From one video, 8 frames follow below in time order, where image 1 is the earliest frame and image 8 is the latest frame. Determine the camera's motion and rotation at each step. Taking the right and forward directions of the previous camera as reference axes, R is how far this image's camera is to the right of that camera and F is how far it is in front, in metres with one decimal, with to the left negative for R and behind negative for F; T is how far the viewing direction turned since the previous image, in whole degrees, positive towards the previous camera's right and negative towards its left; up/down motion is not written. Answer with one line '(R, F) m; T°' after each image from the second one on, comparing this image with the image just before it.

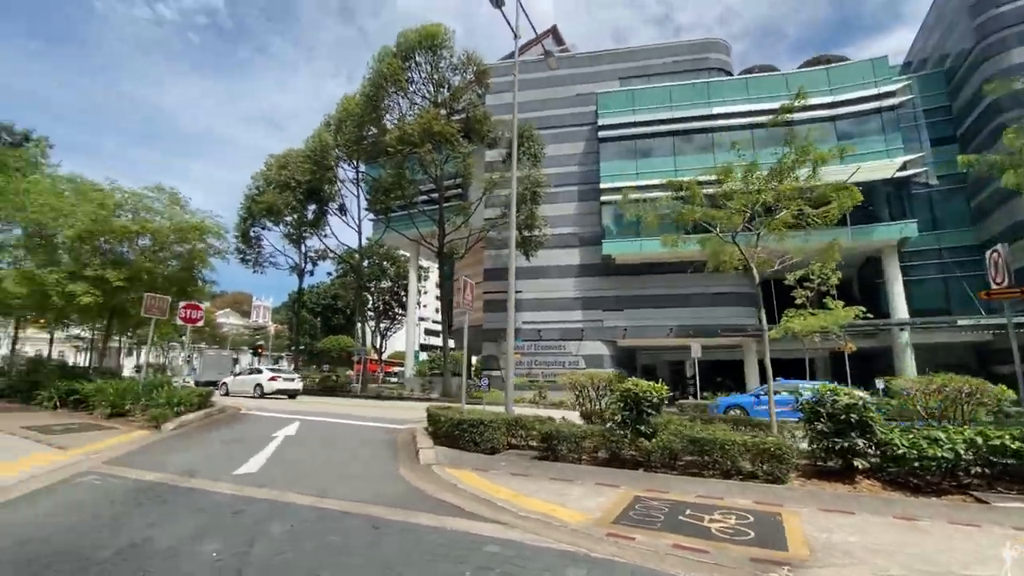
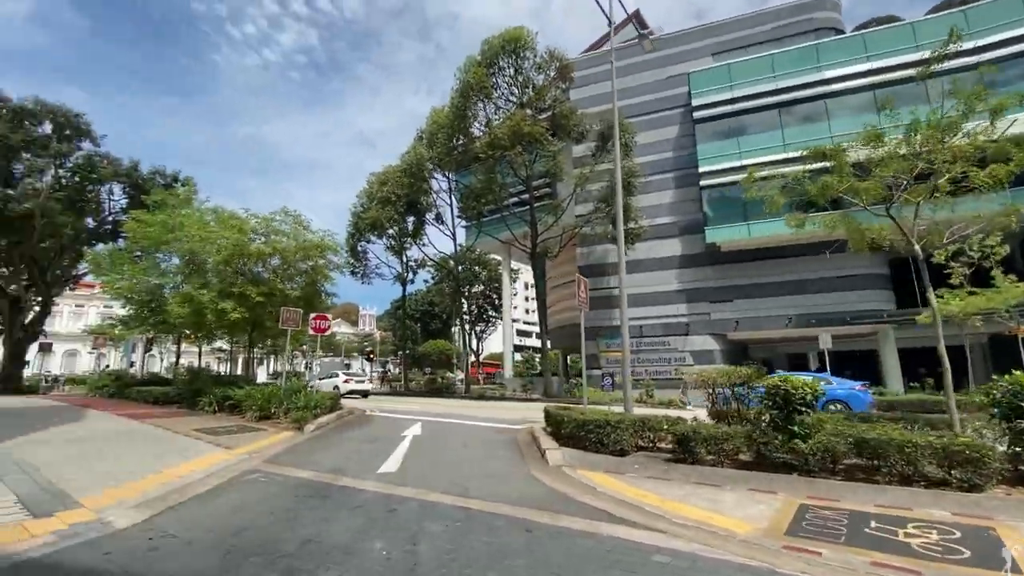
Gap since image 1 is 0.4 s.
(-0.5, +0.1) m; -10°
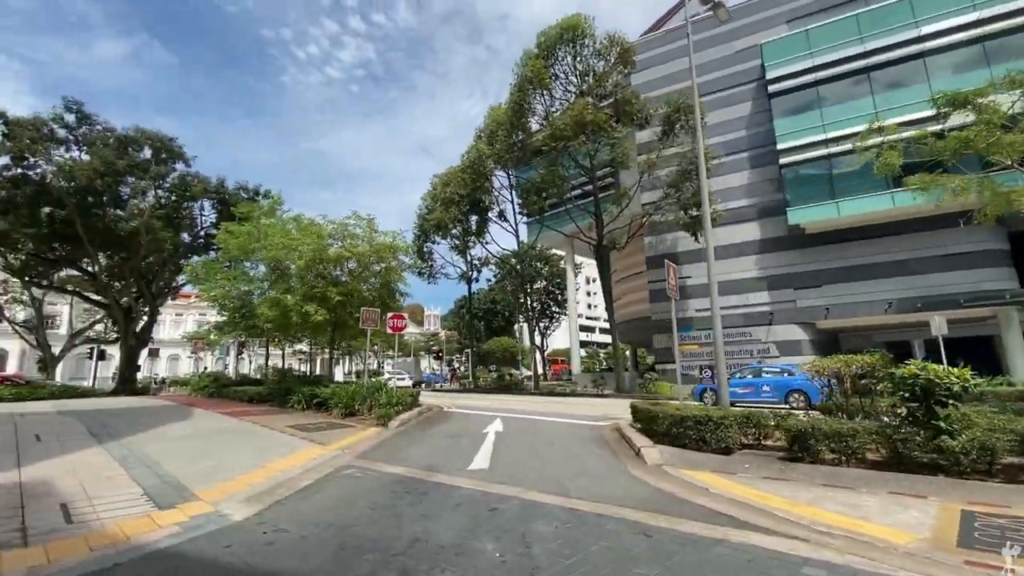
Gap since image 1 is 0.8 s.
(-0.4, +0.3) m; -7°
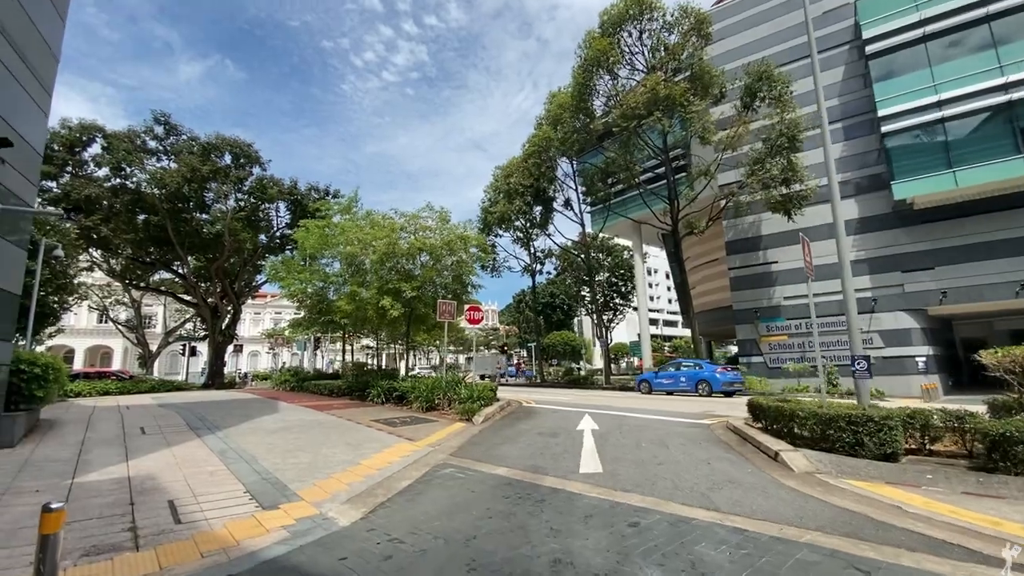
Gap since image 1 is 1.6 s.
(-0.7, +0.7) m; -7°
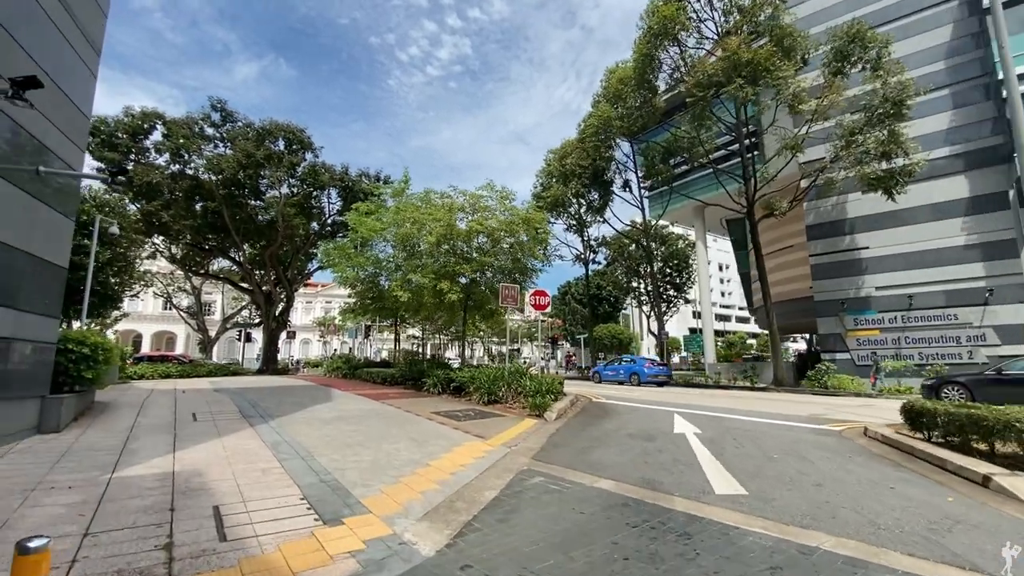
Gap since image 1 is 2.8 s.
(-0.7, +1.2) m; -5°
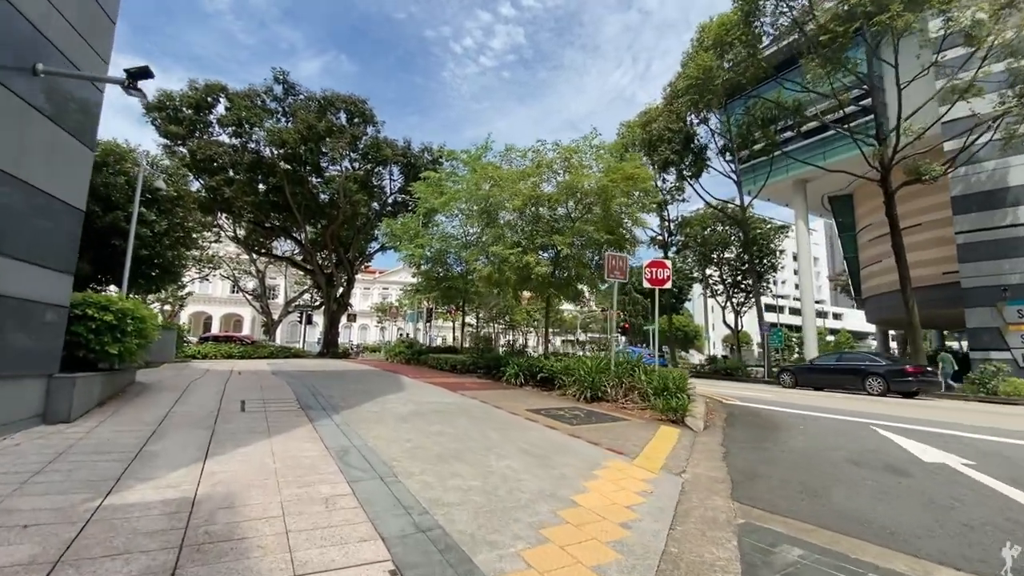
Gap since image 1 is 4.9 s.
(-1.2, +2.3) m; -6°
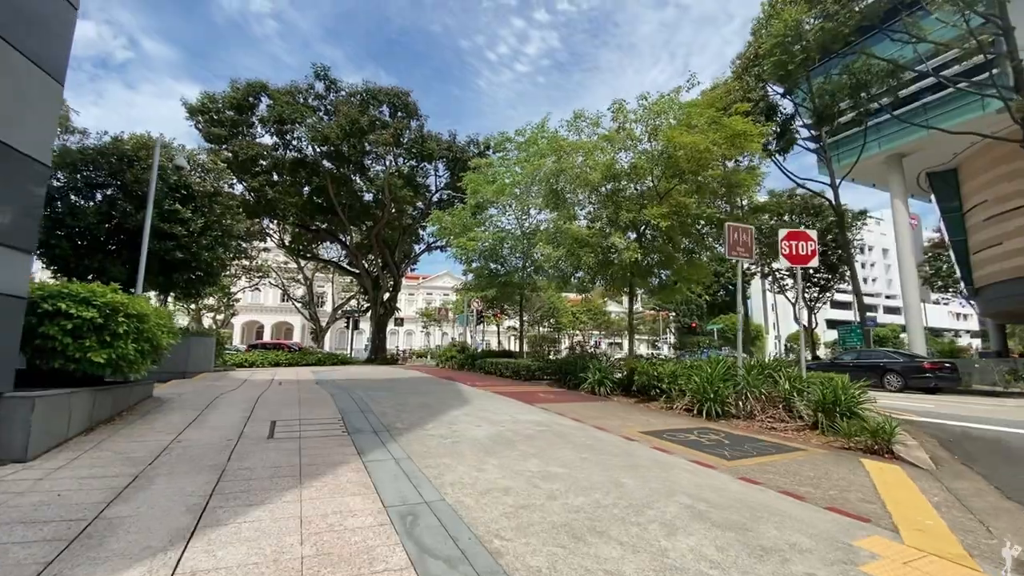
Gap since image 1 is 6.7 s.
(-0.8, +2.0) m; -5°
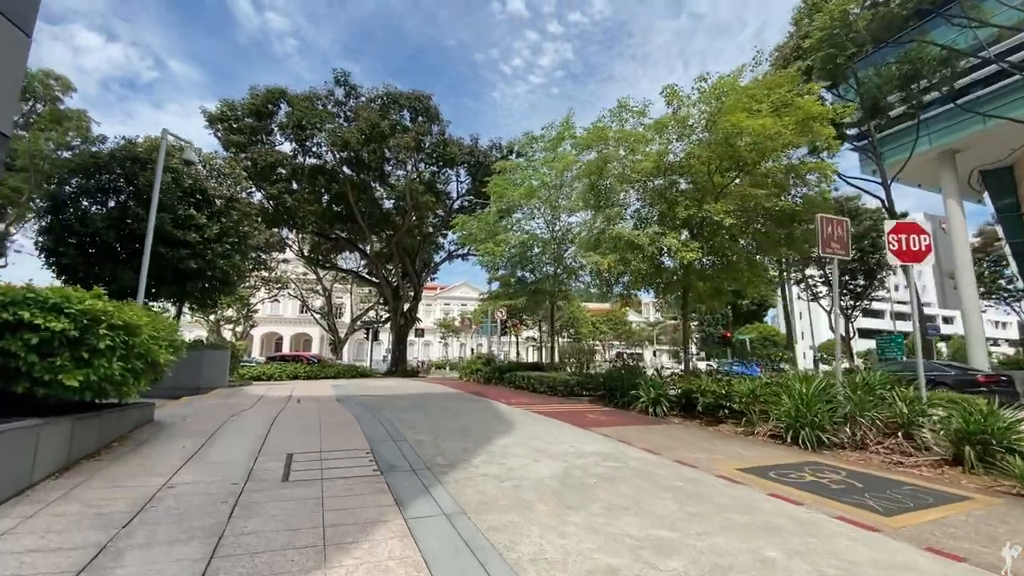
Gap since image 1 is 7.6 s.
(-0.5, +1.1) m; -2°
